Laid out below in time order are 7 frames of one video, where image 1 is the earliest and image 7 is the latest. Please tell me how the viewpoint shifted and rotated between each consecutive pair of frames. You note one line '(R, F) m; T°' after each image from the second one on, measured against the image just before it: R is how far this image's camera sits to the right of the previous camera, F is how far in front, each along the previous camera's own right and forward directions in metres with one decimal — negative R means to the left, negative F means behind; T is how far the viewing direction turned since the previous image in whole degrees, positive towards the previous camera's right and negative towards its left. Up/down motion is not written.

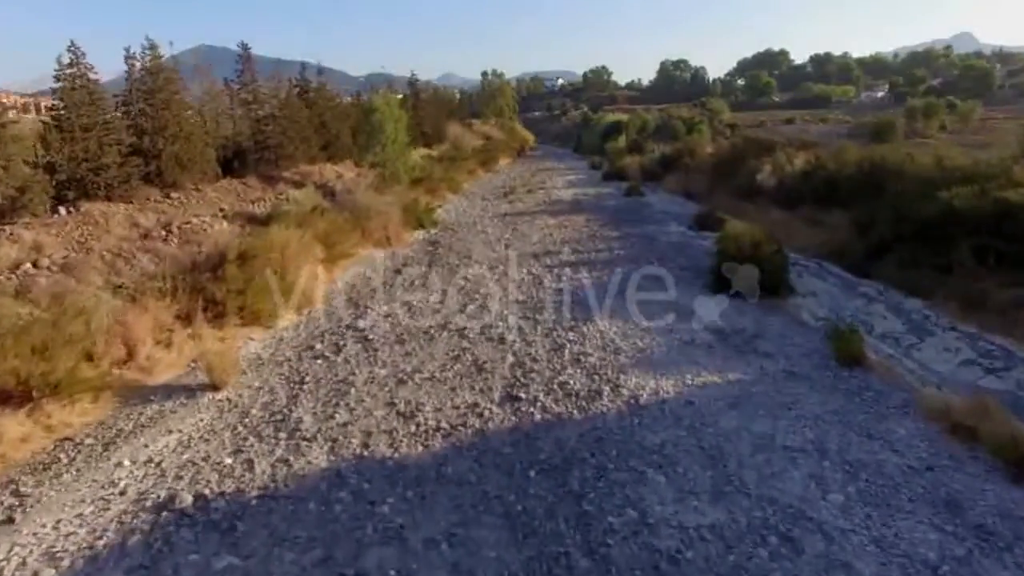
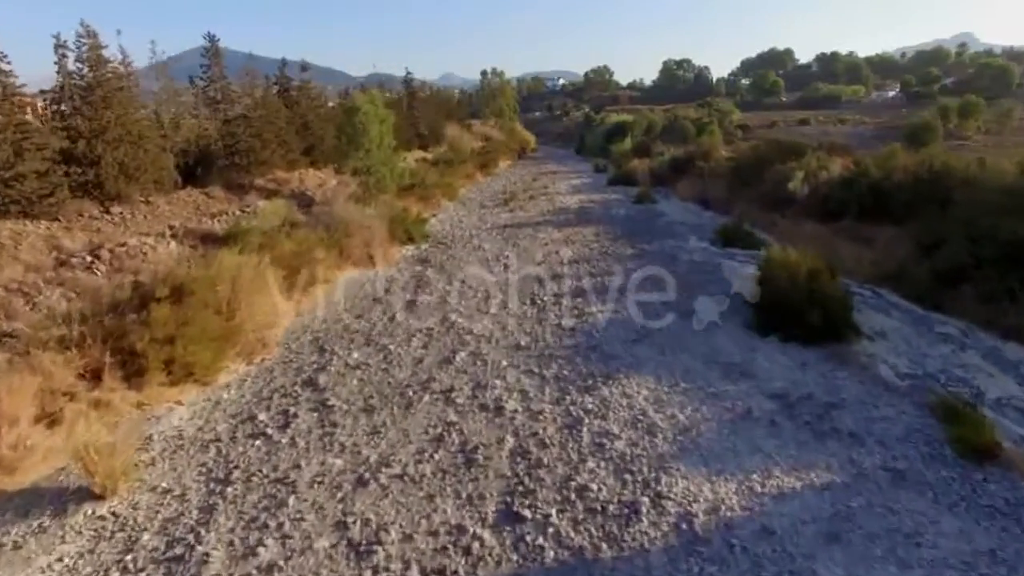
(0.0, +2.7) m; 0°
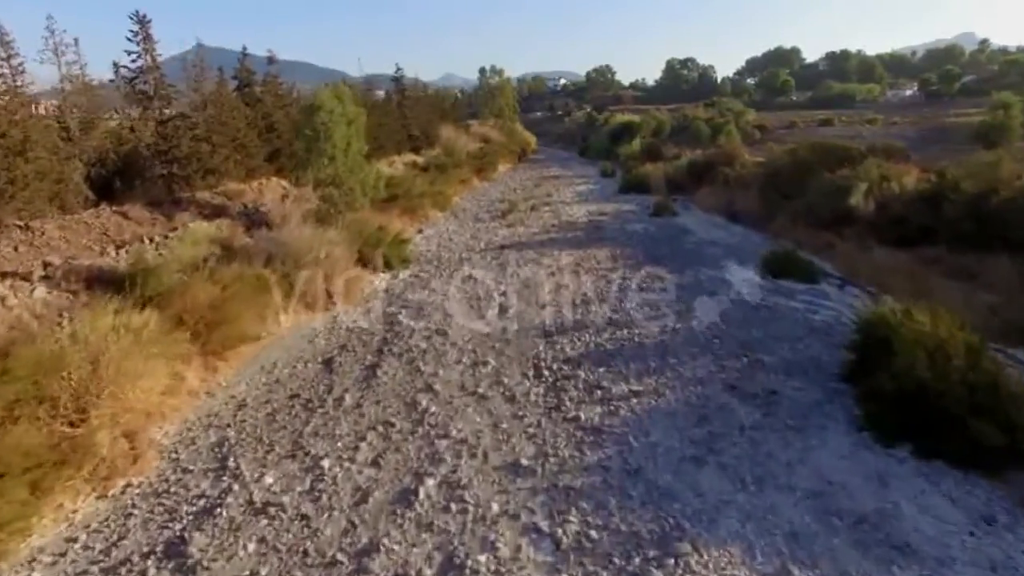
(+0.1, +4.0) m; 0°
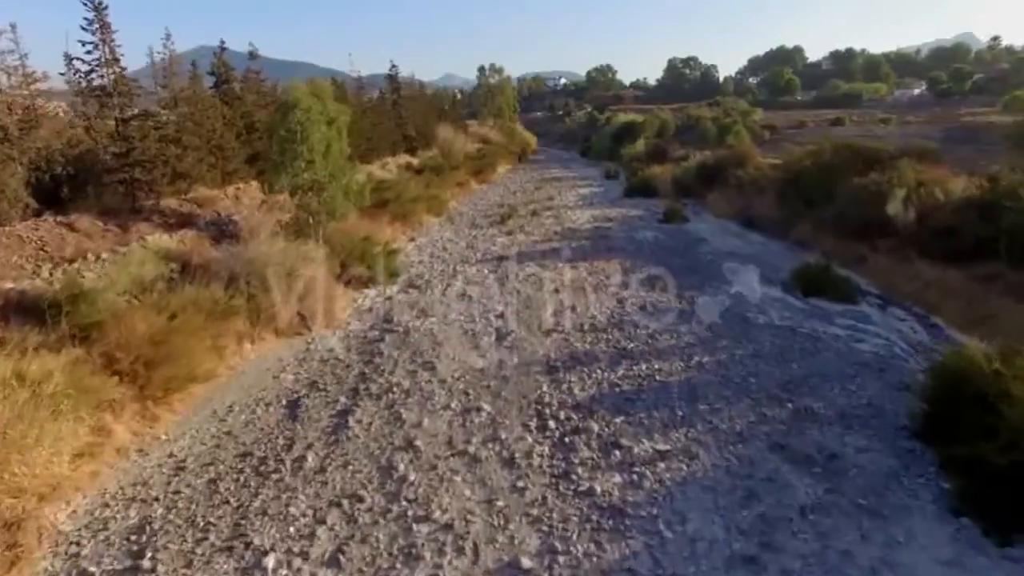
(0.0, +1.8) m; 0°
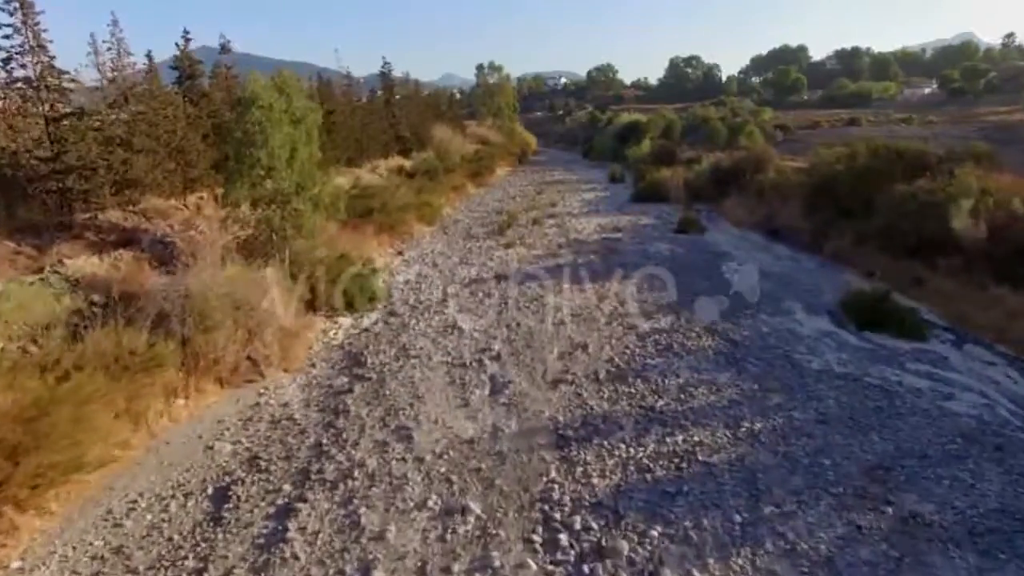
(0.0, +2.4) m; 0°
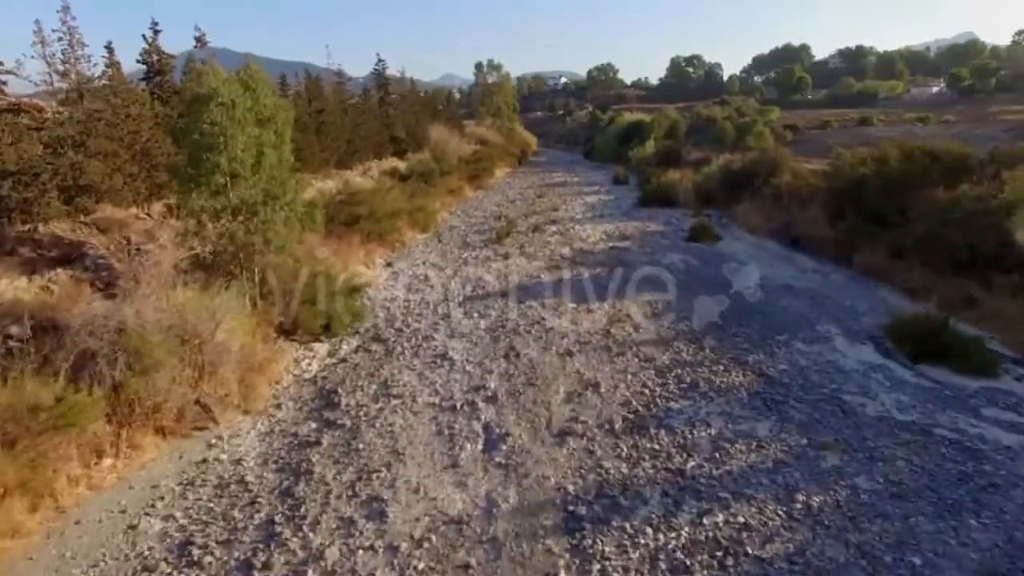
(0.0, +1.7) m; 0°
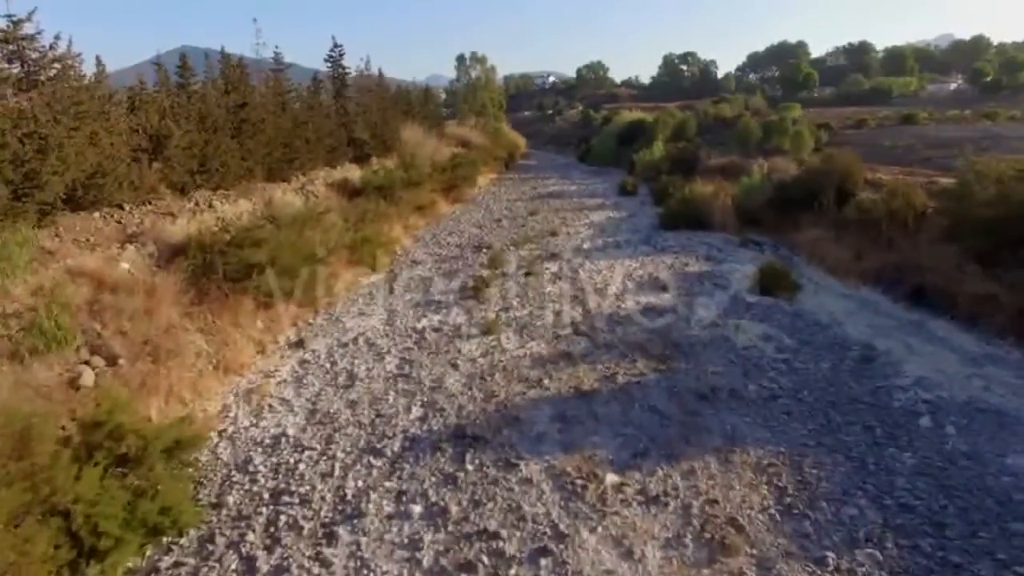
(+0.1, +7.1) m; +1°
